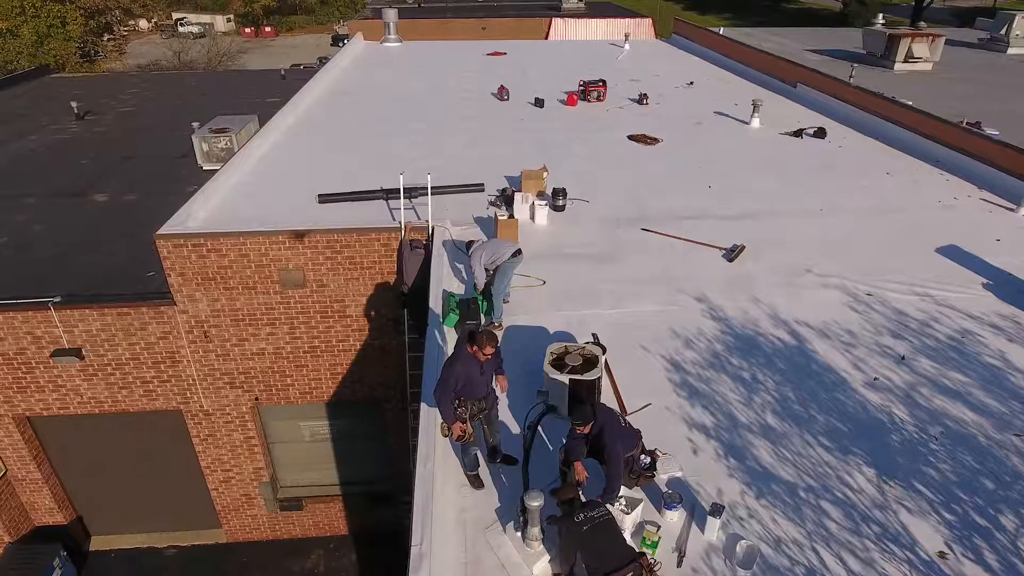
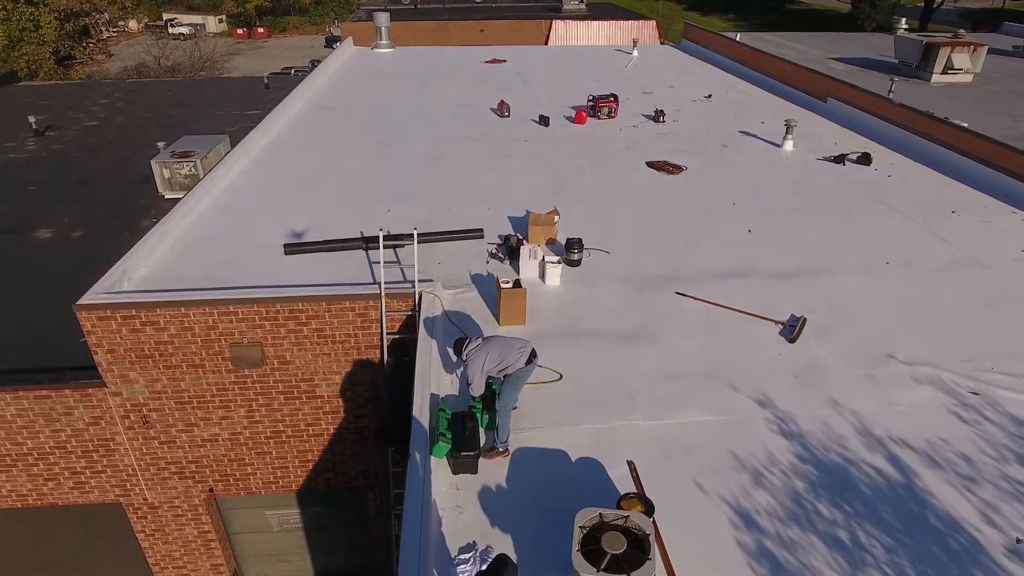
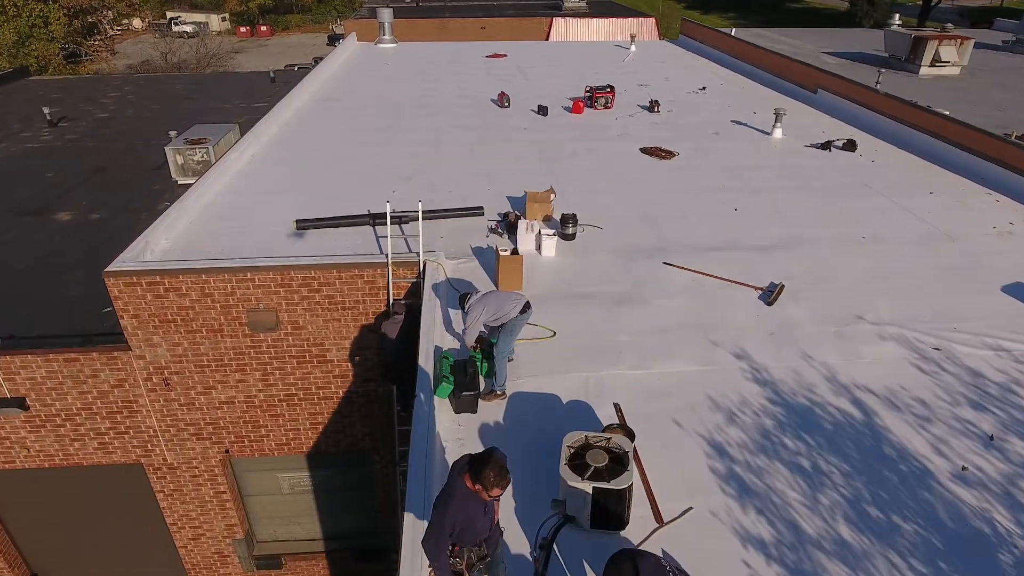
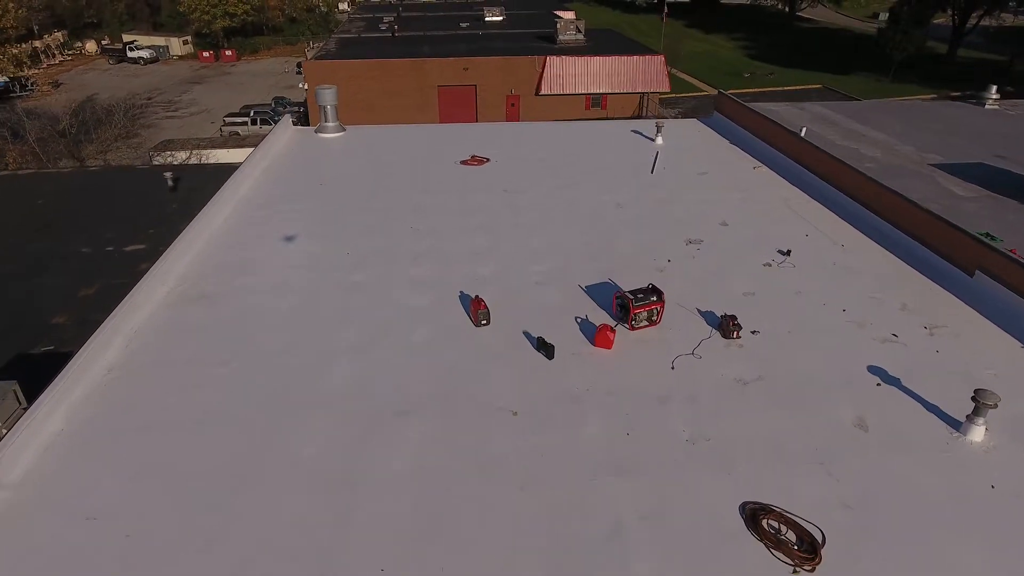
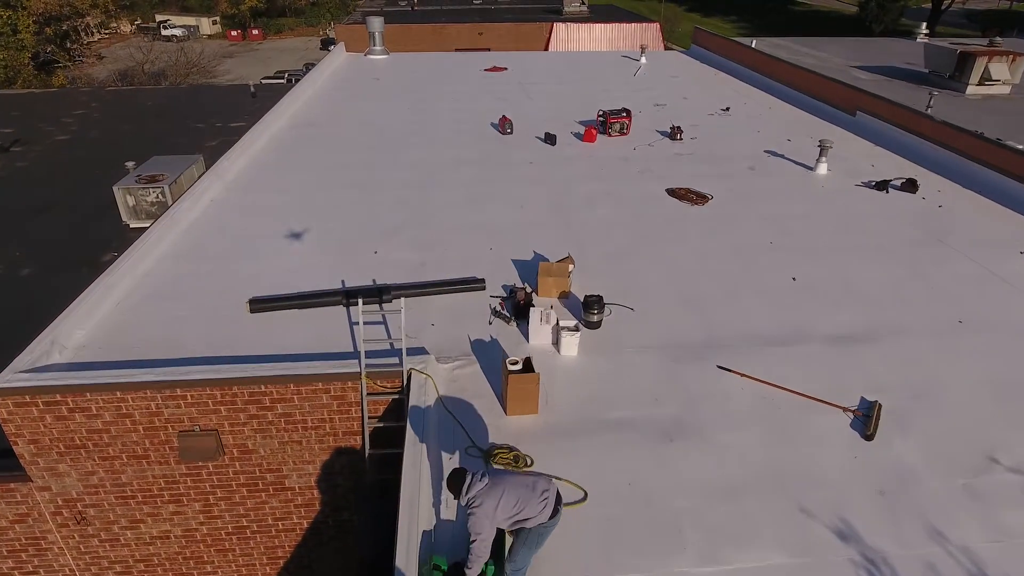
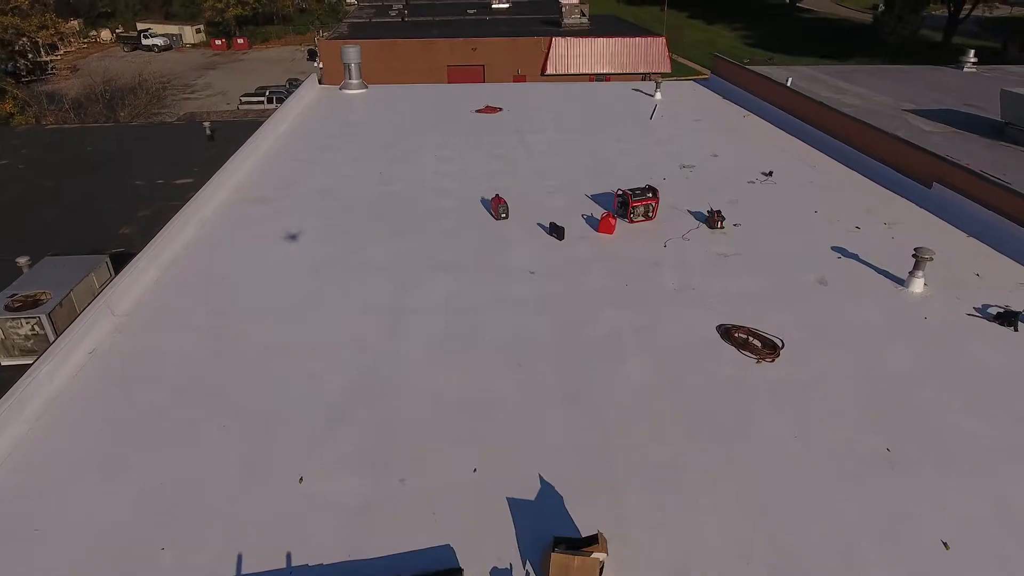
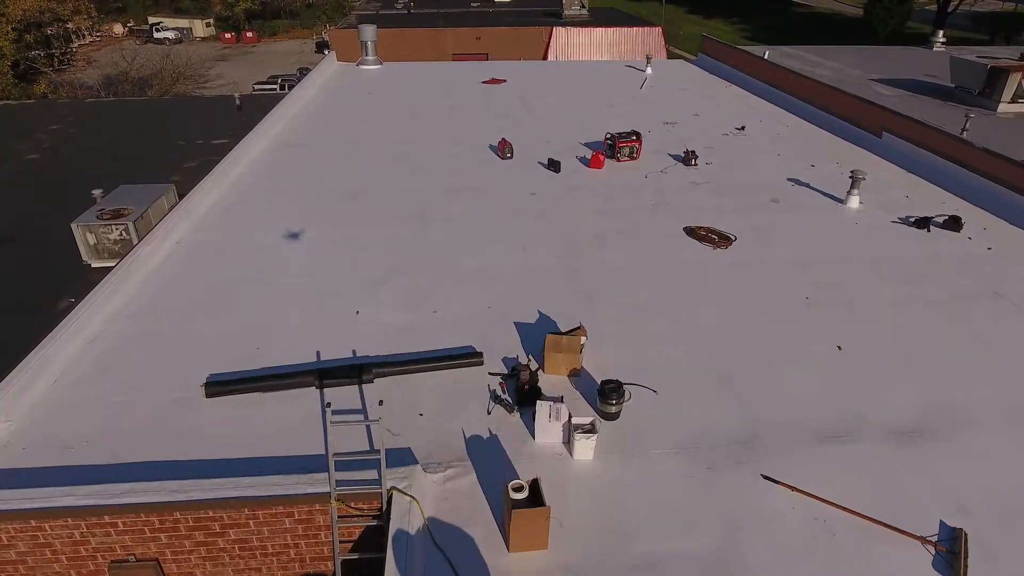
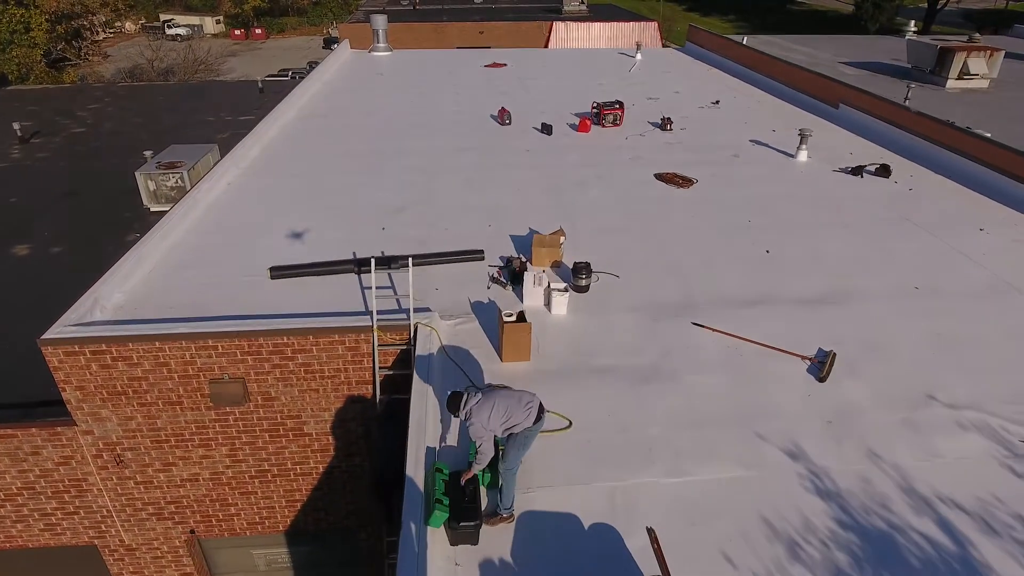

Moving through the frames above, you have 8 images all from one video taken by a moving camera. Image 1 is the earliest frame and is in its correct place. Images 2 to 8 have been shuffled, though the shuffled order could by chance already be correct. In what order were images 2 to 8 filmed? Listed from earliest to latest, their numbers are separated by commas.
3, 2, 8, 5, 7, 6, 4
